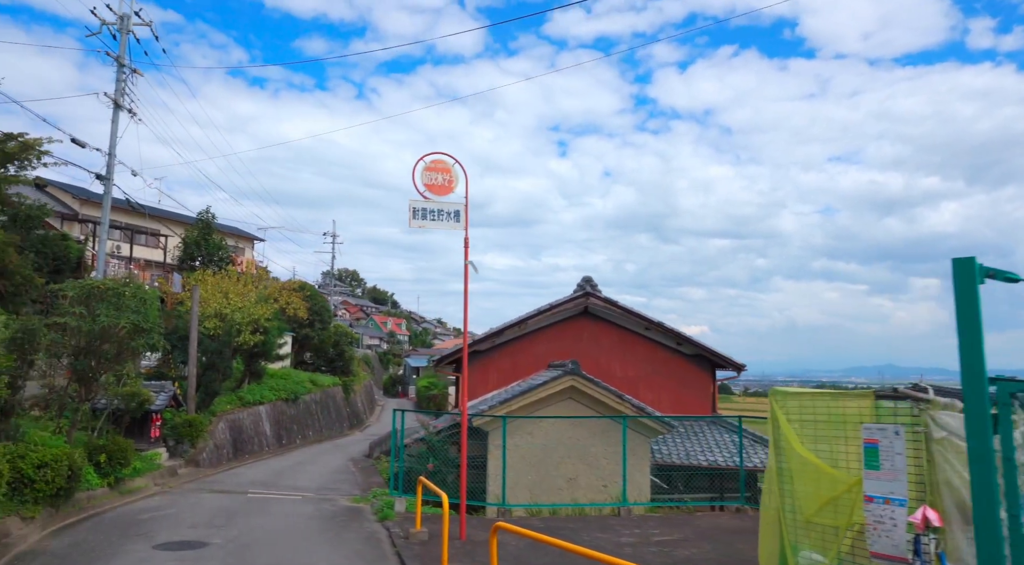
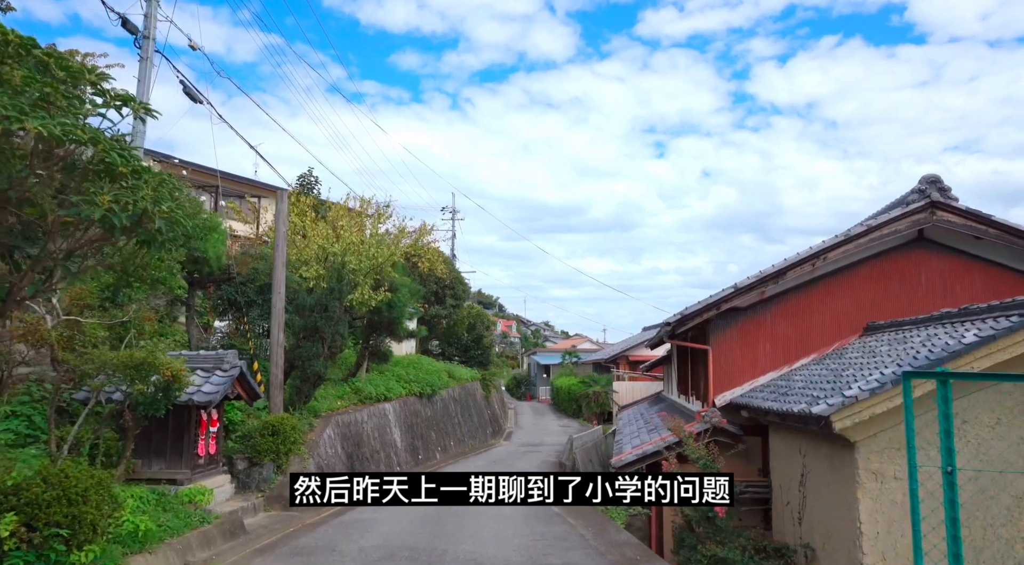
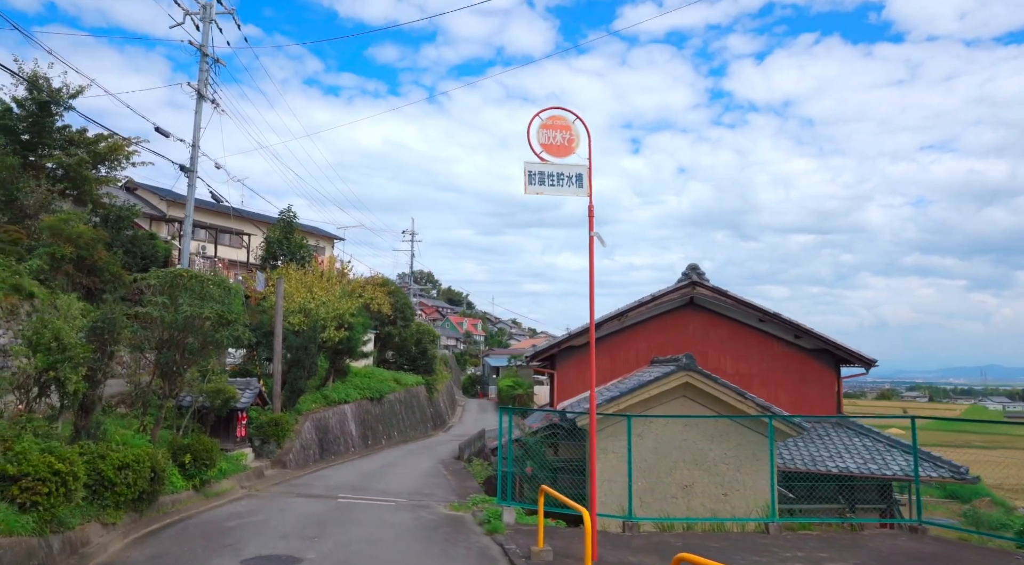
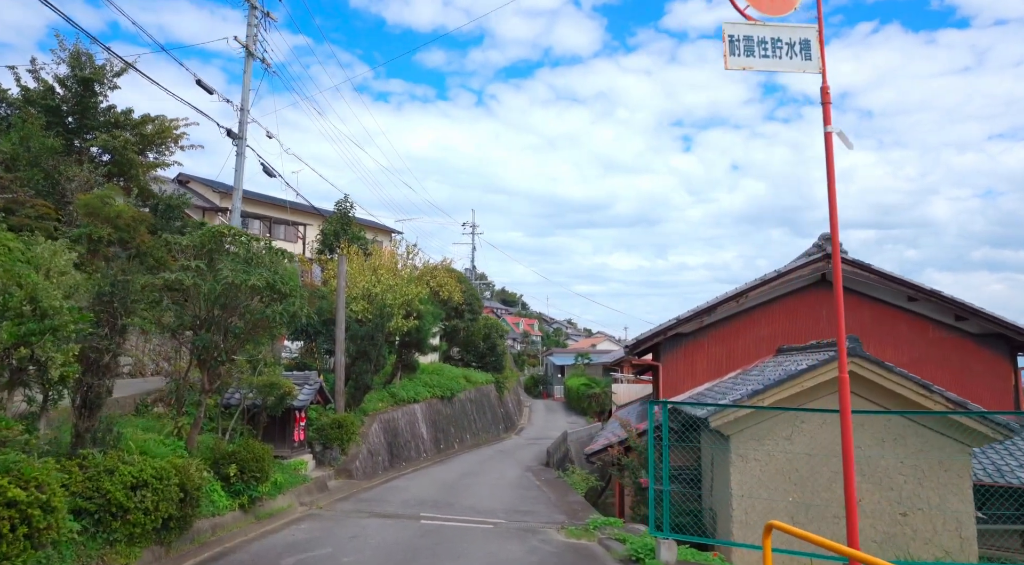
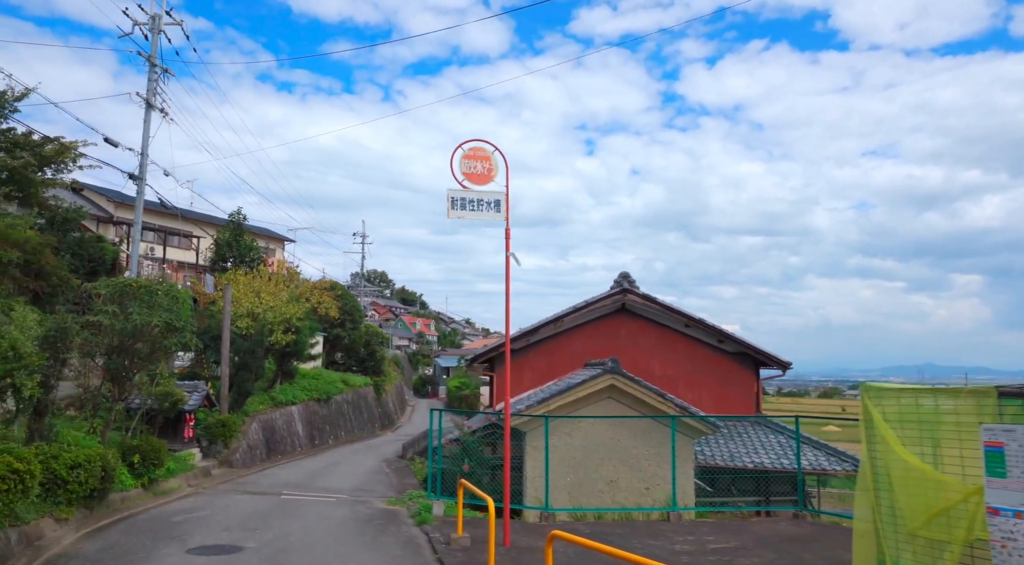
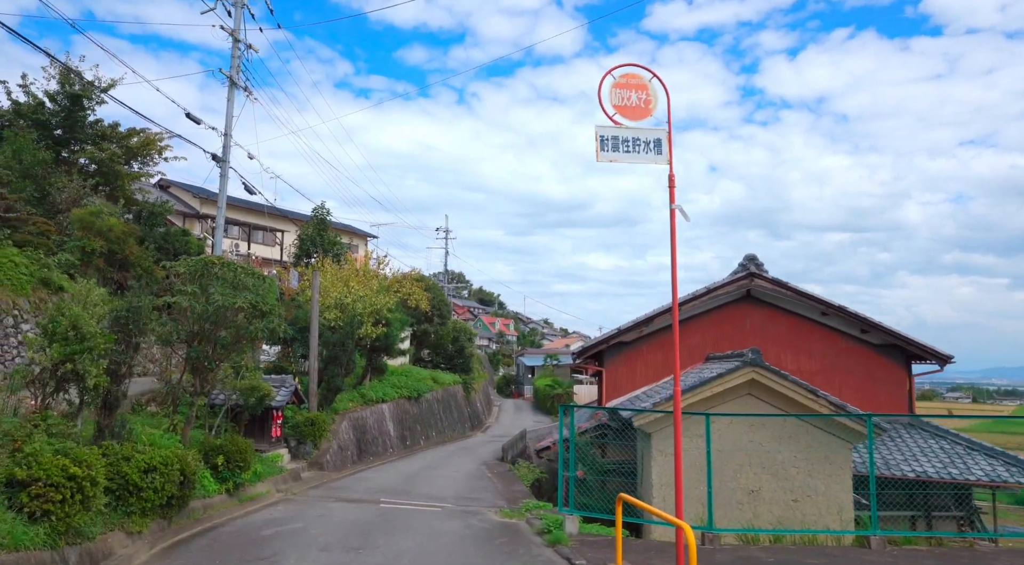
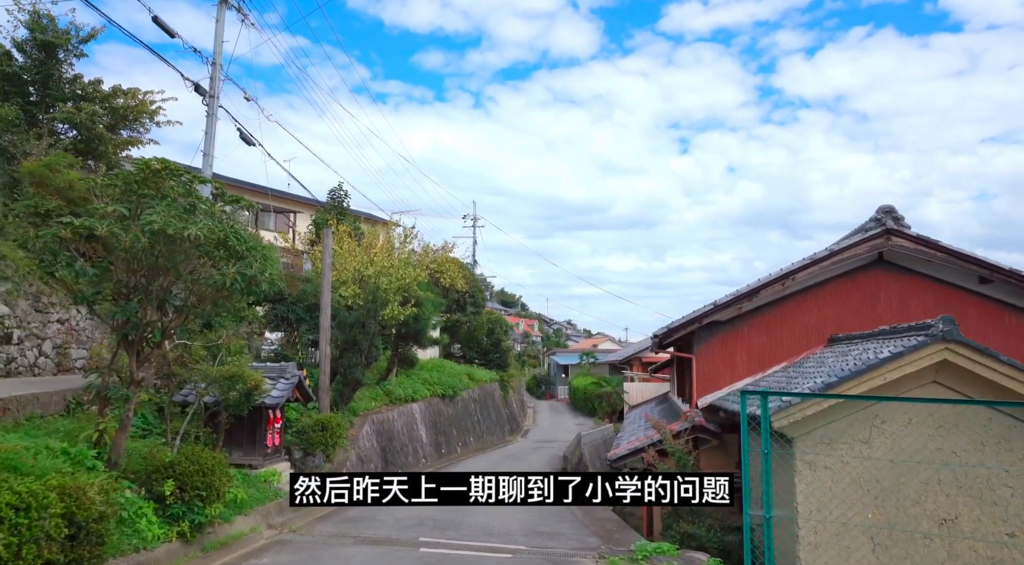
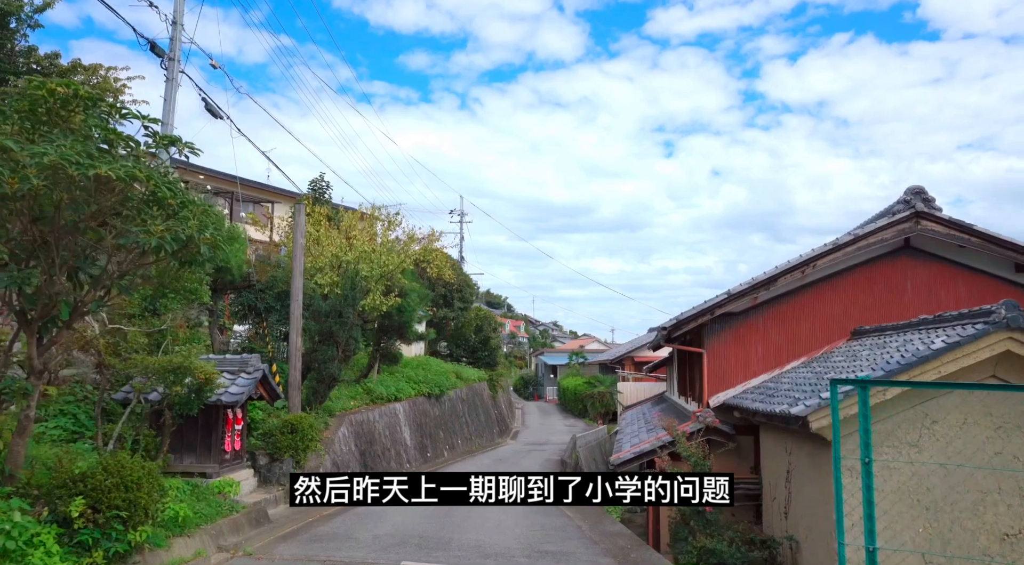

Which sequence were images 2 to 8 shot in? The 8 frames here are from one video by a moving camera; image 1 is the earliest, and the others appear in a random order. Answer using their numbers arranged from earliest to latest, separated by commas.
5, 3, 6, 4, 7, 8, 2
